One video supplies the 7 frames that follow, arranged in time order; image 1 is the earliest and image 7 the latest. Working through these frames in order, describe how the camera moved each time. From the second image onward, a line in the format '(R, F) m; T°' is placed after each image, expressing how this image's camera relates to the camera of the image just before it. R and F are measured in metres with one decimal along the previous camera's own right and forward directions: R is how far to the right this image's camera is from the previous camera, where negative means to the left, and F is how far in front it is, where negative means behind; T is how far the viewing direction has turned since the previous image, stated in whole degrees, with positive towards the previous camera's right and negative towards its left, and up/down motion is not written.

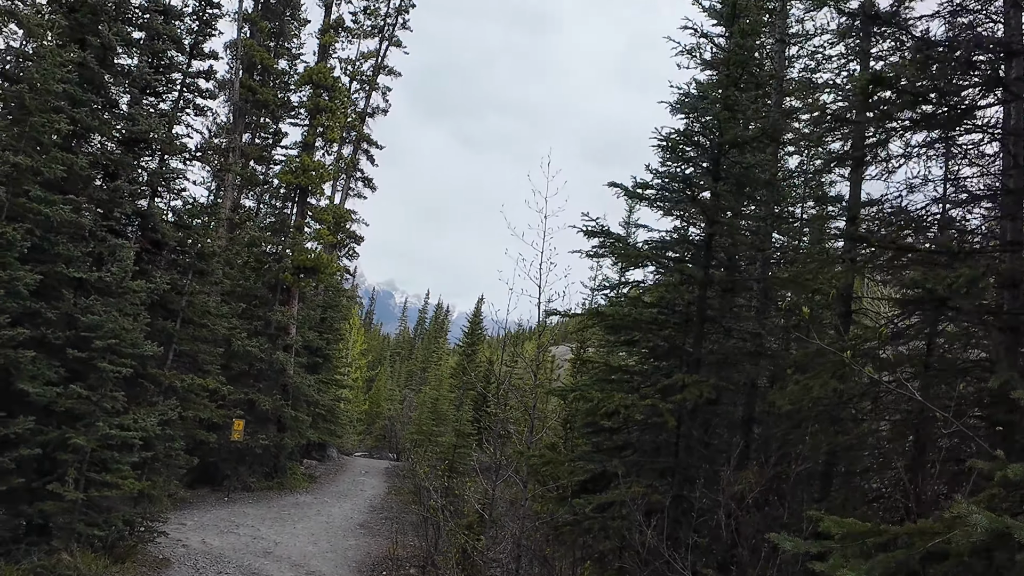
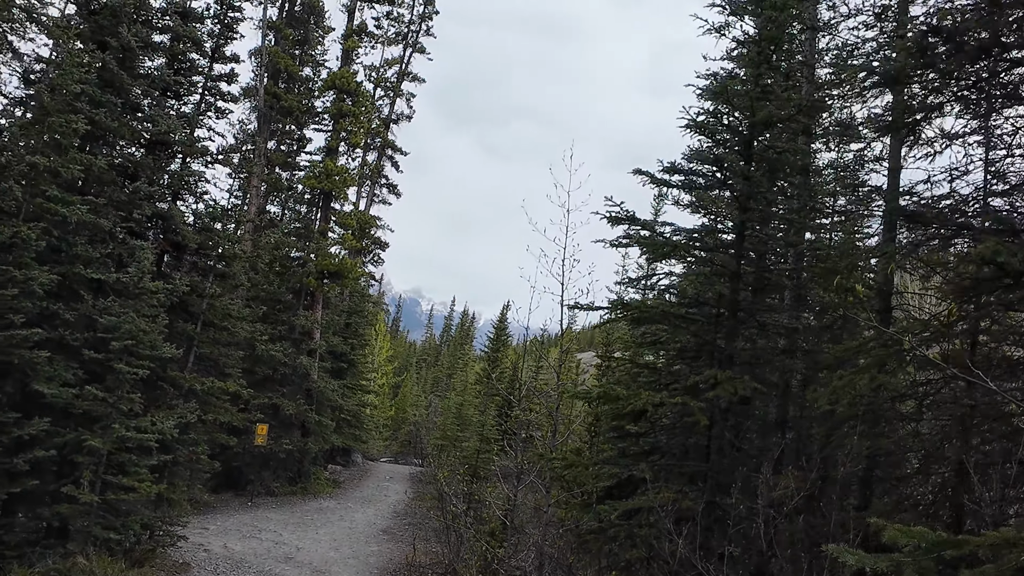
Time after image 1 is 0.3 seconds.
(0.0, +0.3) m; -3°
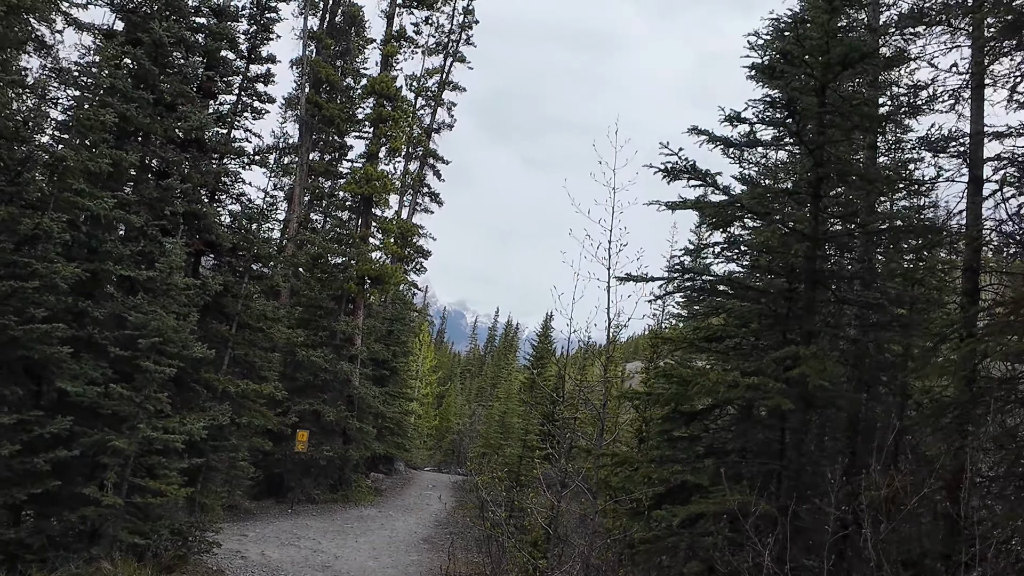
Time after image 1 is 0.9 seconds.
(0.0, +0.6) m; -5°
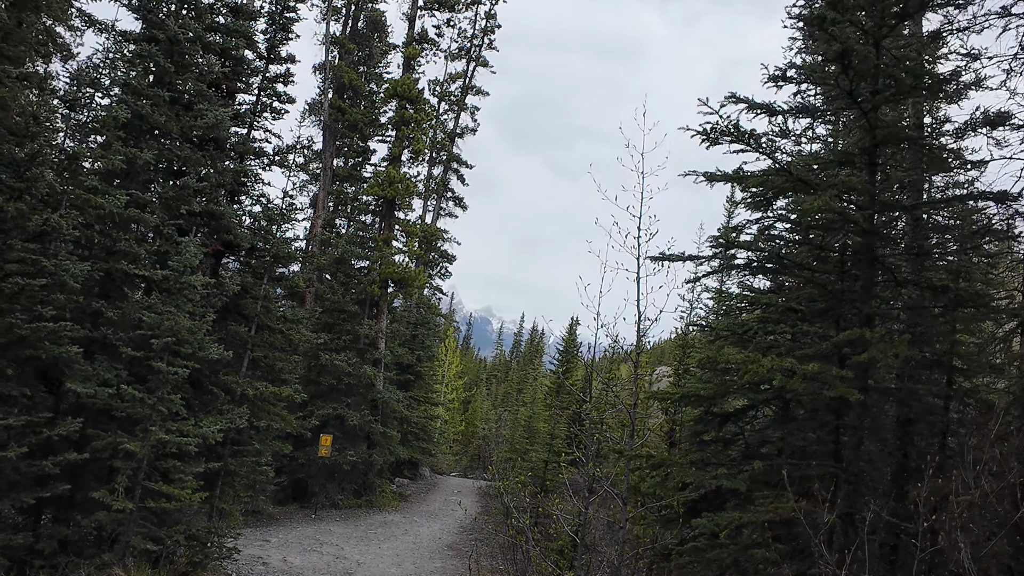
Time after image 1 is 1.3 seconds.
(0.0, +0.4) m; -3°
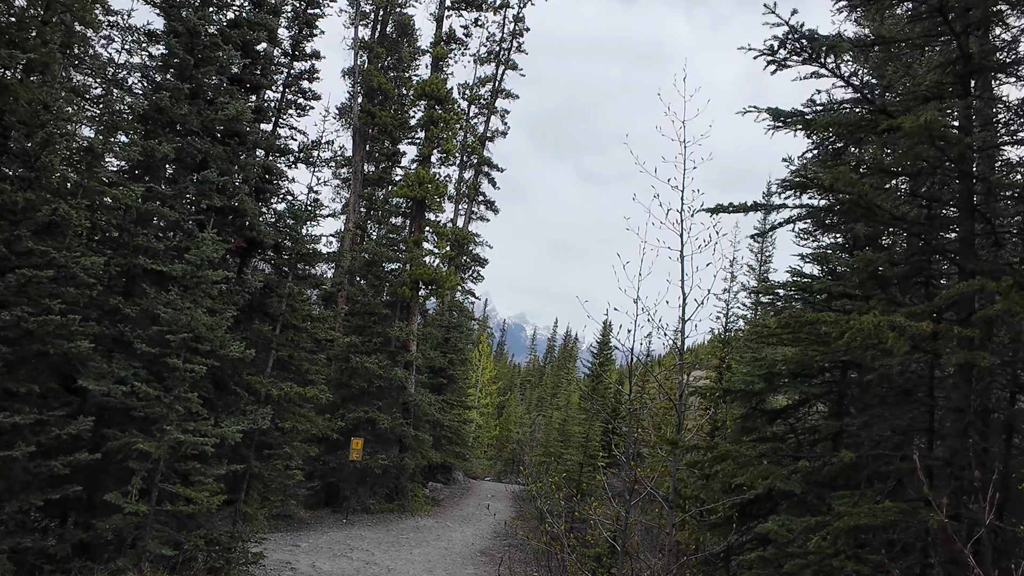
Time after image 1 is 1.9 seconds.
(0.0, +0.5) m; -3°
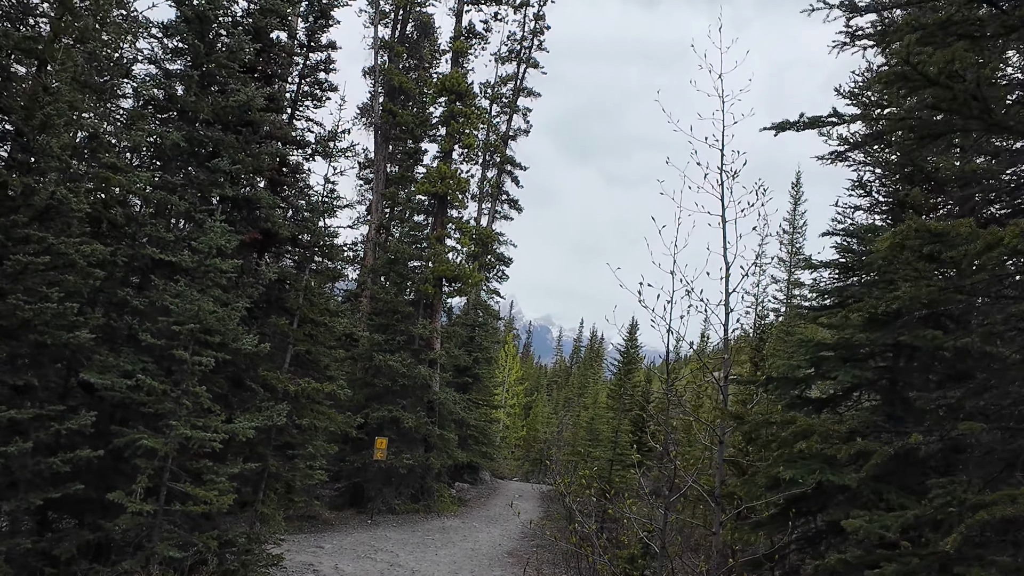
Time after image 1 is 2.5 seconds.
(0.0, +0.5) m; -3°
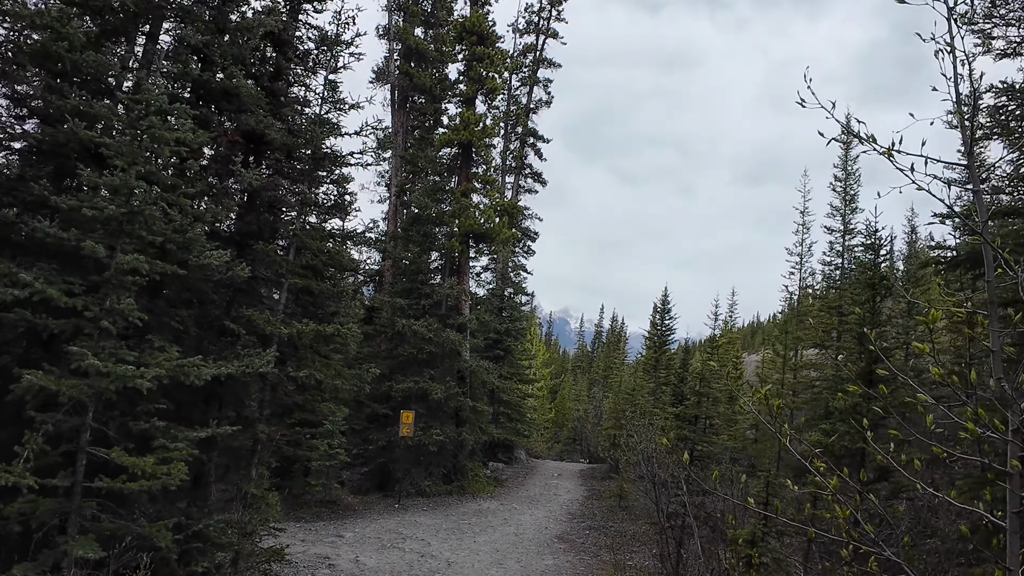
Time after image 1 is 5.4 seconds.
(-0.5, +2.2) m; -2°
